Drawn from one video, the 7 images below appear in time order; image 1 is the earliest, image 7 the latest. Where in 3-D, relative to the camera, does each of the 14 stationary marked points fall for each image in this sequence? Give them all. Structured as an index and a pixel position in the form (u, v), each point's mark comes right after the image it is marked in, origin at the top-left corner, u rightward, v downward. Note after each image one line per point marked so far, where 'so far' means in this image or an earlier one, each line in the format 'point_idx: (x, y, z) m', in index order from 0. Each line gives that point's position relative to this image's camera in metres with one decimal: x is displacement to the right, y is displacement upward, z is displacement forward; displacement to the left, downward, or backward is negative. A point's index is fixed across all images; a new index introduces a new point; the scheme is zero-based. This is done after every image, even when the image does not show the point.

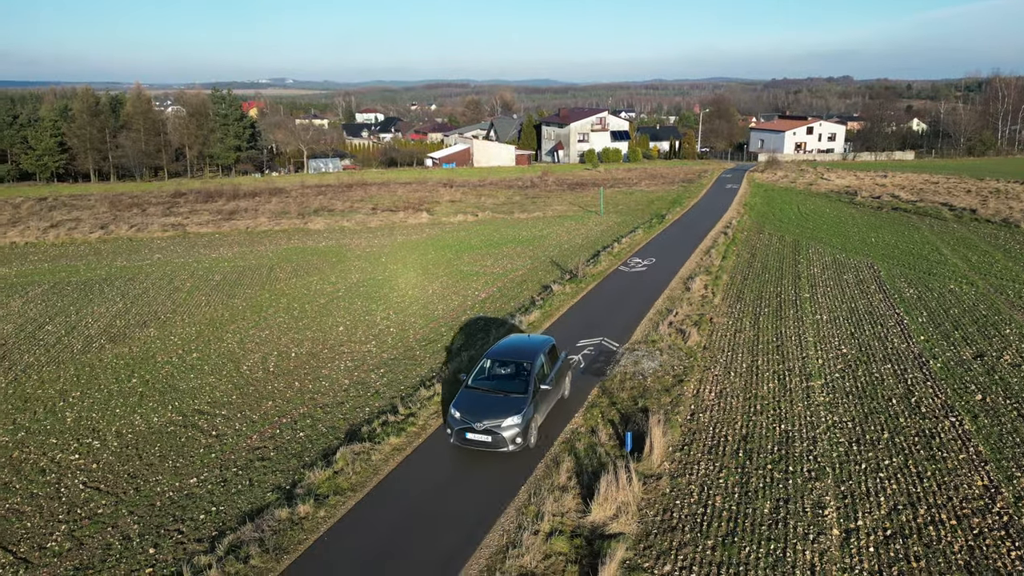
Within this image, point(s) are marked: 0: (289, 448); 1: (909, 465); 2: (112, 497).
0: (-3.4, -2.4, +11.0) m
1: (+5.2, -2.3, +9.5) m
2: (-5.4, -2.8, +9.8) m
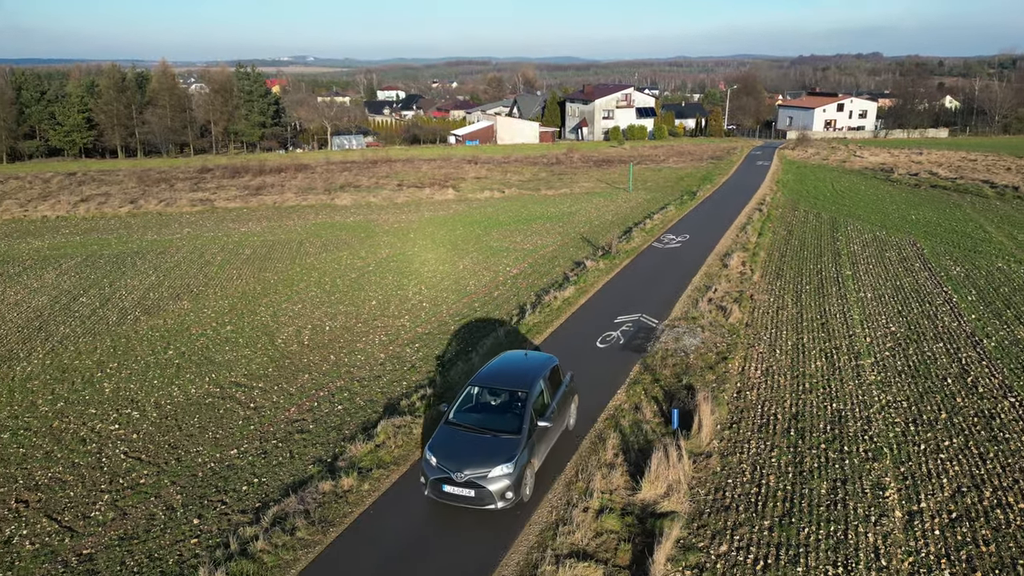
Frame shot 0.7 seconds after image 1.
0: (-2.8, -2.0, +10.8) m
1: (+5.8, -2.0, +9.2) m
2: (-4.8, -2.4, +9.7) m
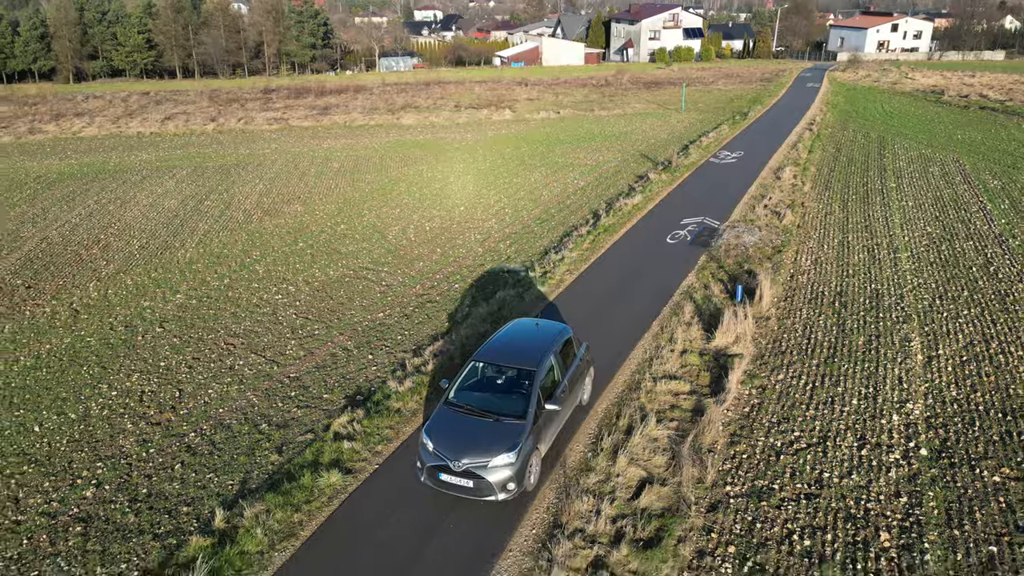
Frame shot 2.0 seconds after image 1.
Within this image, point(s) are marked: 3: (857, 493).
0: (-1.2, -0.1, +13.3) m
1: (+7.3, -0.4, +11.2) m
2: (-3.2, -0.6, +12.3) m
3: (+3.6, -2.0, +7.5) m
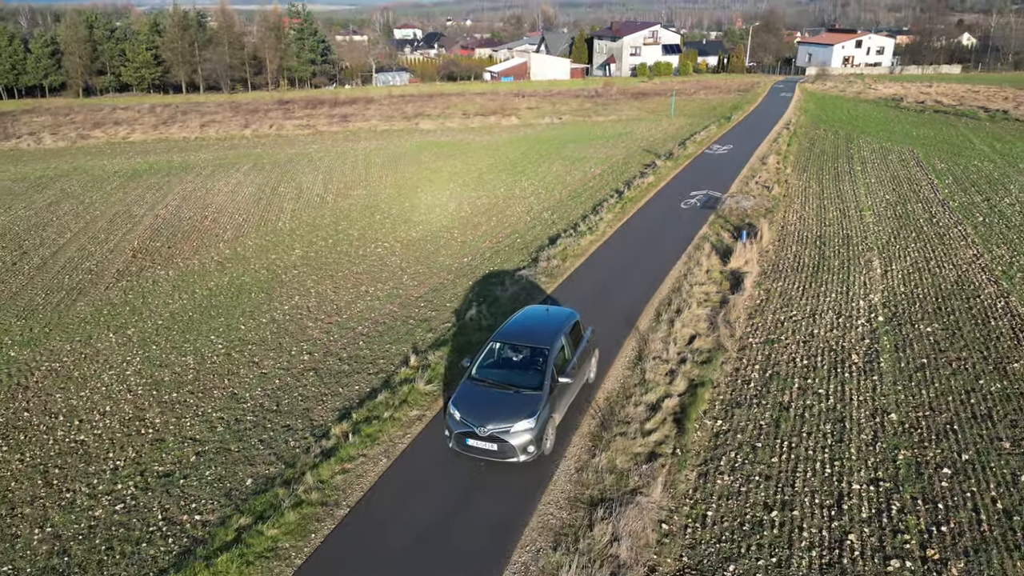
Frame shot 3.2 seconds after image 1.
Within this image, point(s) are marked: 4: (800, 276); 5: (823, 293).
0: (+0.1, +1.0, +16.9) m
1: (+8.6, +0.9, +15.0) m
2: (-2.0, +0.5, +15.8) m
3: (+5.0, -0.7, +11.2) m
4: (+5.4, +0.2, +13.5) m
5: (+5.5, -0.1, +12.8) m
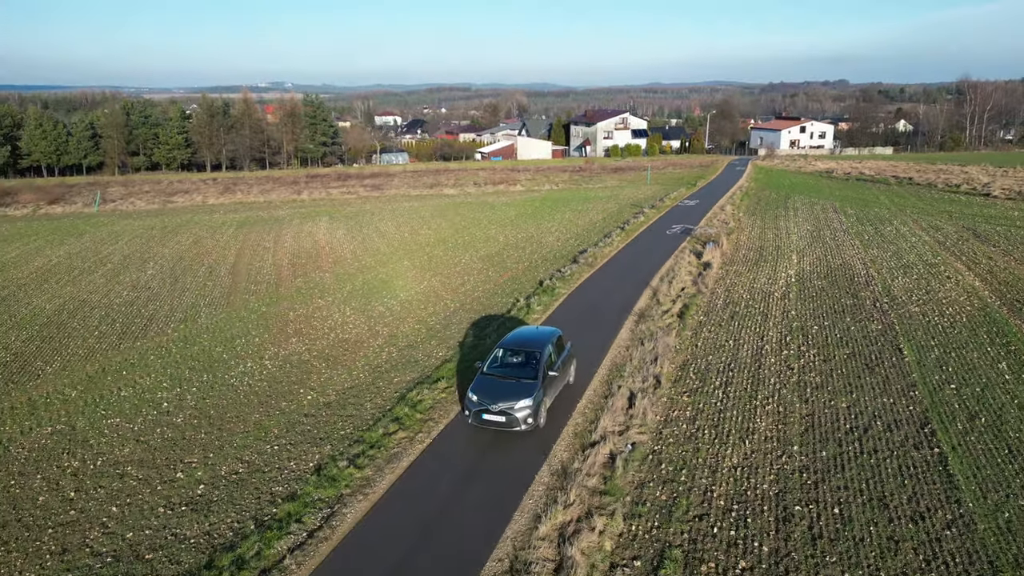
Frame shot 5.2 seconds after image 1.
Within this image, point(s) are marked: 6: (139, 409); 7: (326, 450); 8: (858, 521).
0: (+1.5, +1.0, +24.7) m
1: (+10.2, +1.2, +23.3) m
2: (-0.5, +0.7, +23.5) m
3: (+6.7, 0.0, +19.1) m
4: (+7.0, +0.7, +21.5) m
5: (+7.2, +0.5, +20.8) m
6: (-6.9, -2.2, +13.3) m
7: (-2.9, -2.5, +11.3) m
8: (+4.2, -2.9, +8.9) m
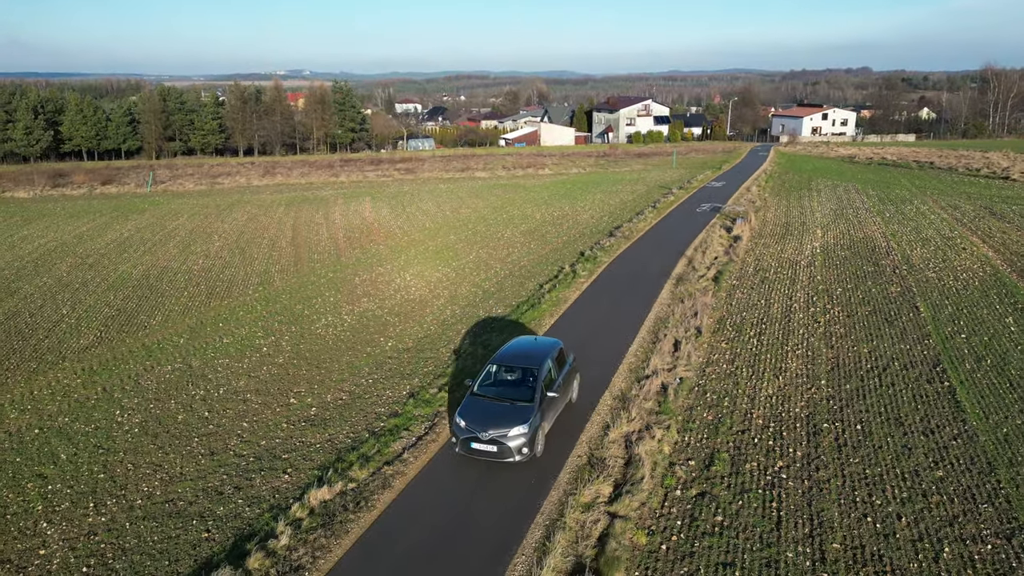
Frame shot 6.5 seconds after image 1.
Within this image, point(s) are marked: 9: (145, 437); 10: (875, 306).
0: (+3.0, +2.0, +26.4) m
1: (+11.6, +2.1, +24.7) m
2: (+1.0, +1.6, +25.2) m
3: (+8.1, +0.9, +20.7) m
4: (+8.3, +1.6, +23.1) m
5: (+8.5, +1.4, +22.3) m
6: (-5.7, -1.3, +15.2) m
7: (-1.8, -1.7, +13.1) m
8: (+5.3, -2.1, +10.5) m
9: (-5.9, -2.4, +11.5) m
10: (+8.0, -0.4, +15.9) m
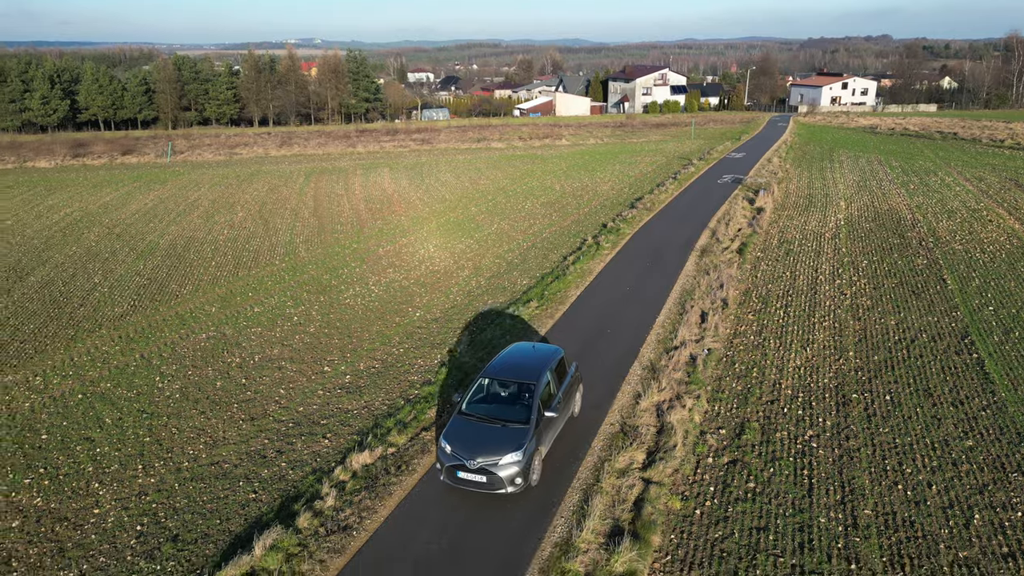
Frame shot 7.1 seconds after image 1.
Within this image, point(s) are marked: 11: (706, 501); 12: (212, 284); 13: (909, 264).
0: (+3.8, +3.1, +26.3) m
1: (+12.3, +3.1, +24.6) m
2: (+1.7, +2.7, +25.2) m
3: (+8.7, +1.7, +20.6) m
4: (+9.1, +2.5, +23.0) m
5: (+9.2, +2.2, +22.2) m
6: (-5.1, -0.7, +15.5) m
7: (-1.2, -1.2, +13.3) m
8: (+5.8, -1.7, +10.7) m
9: (-5.4, -1.9, +11.8) m
10: (+8.6, +0.2, +15.9) m
11: (+2.3, -2.6, +8.7) m
12: (-7.6, +0.1, +18.2) m
13: (+9.3, +0.5, +16.8) m
